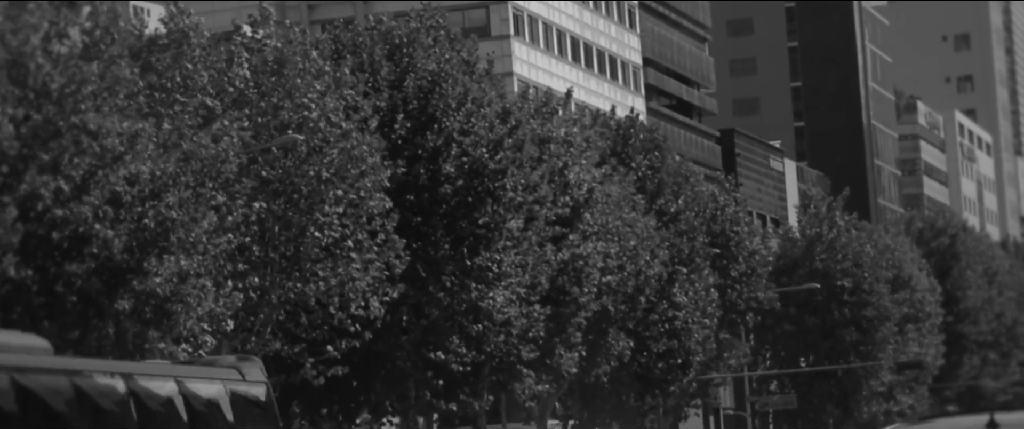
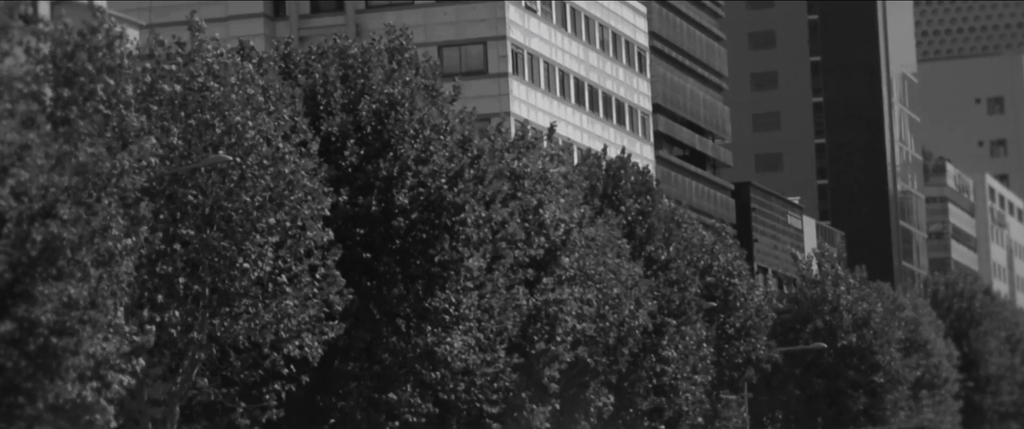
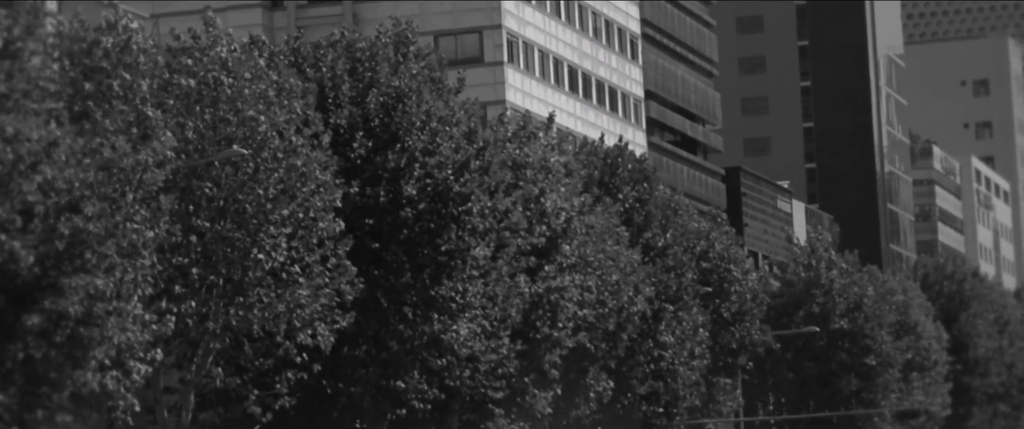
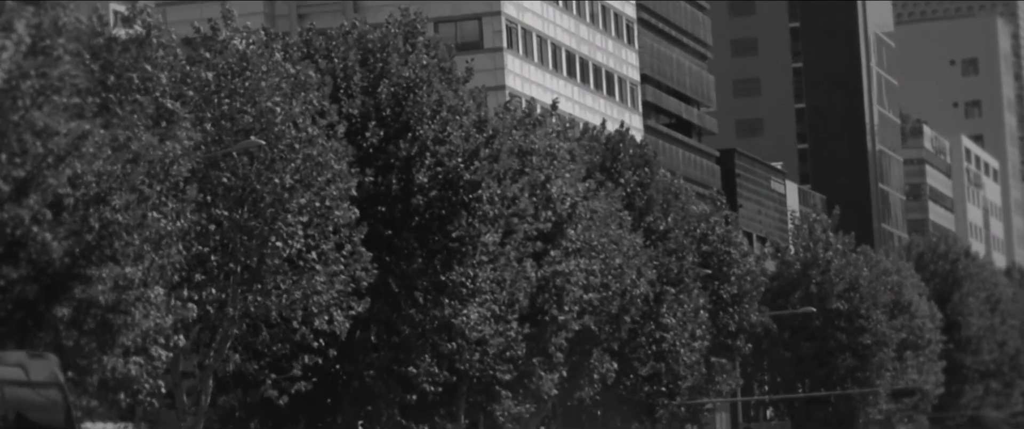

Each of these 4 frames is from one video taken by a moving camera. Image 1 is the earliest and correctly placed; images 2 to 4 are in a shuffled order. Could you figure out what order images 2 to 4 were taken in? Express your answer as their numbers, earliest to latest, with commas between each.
4, 3, 2
